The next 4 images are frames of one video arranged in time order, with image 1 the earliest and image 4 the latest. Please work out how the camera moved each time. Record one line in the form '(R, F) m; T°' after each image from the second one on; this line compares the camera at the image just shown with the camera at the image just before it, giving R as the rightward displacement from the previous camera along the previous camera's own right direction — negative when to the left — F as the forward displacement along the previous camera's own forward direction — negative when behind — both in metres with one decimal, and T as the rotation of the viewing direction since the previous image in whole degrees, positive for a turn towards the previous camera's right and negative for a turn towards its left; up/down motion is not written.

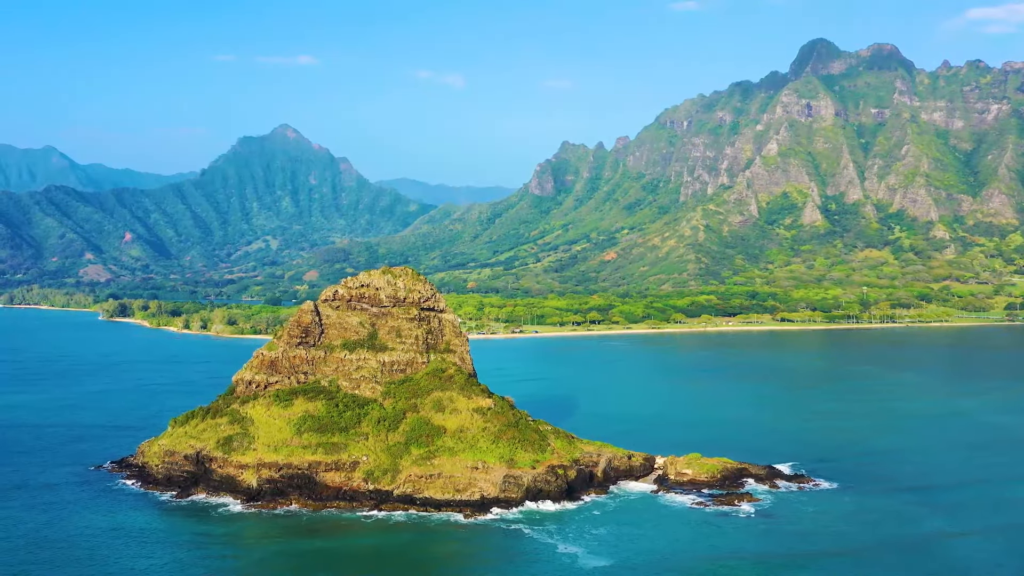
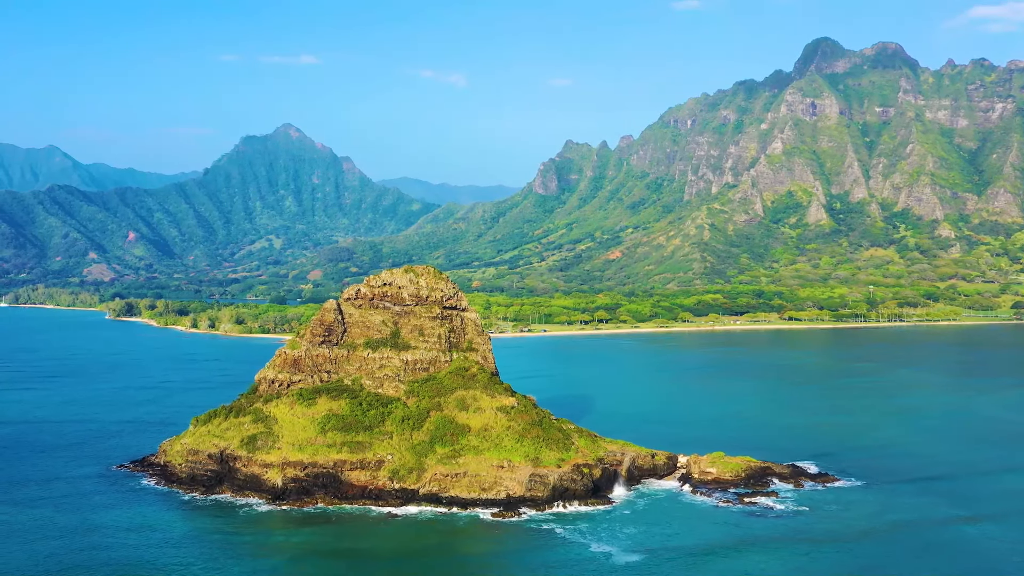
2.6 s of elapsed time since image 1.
(-1.6, +0.3) m; 0°
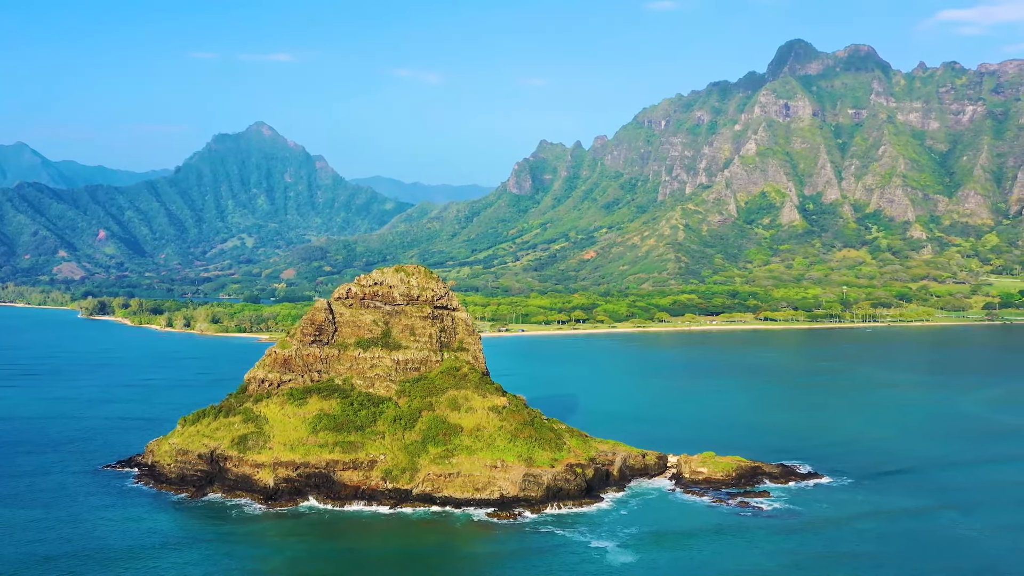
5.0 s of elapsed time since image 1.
(-1.3, 0.0) m; +2°
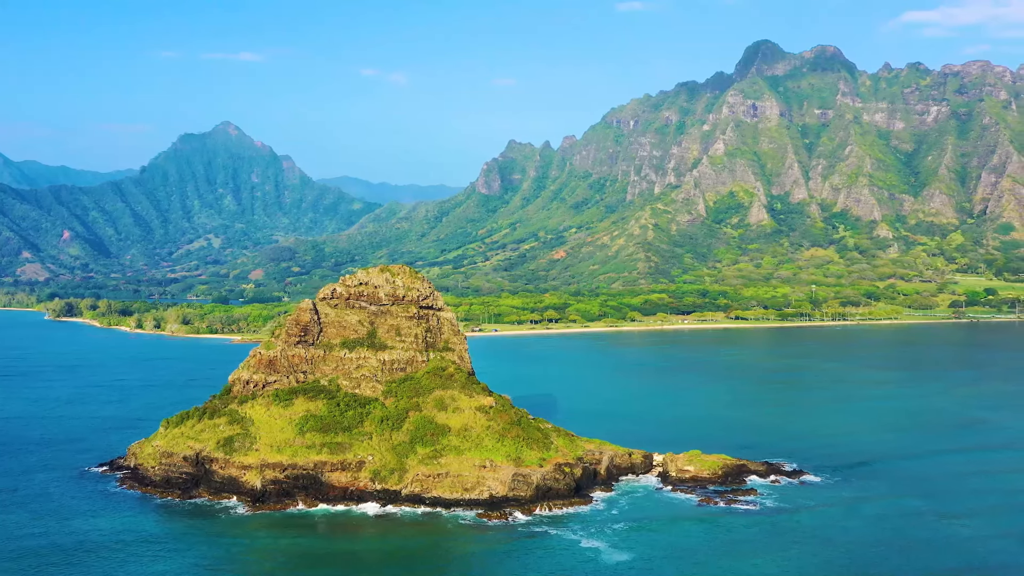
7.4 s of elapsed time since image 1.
(-1.2, -0.1) m; +2°
